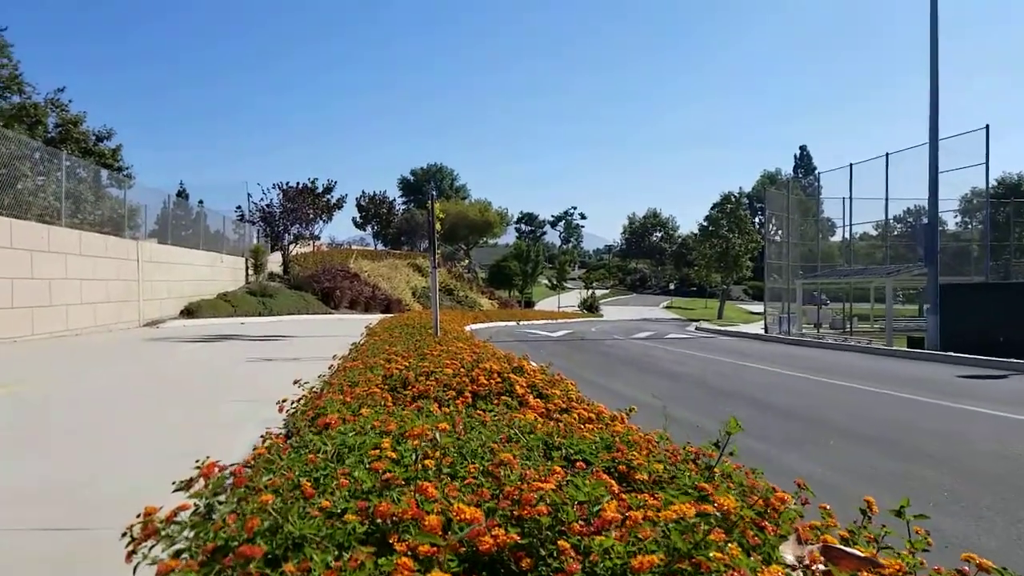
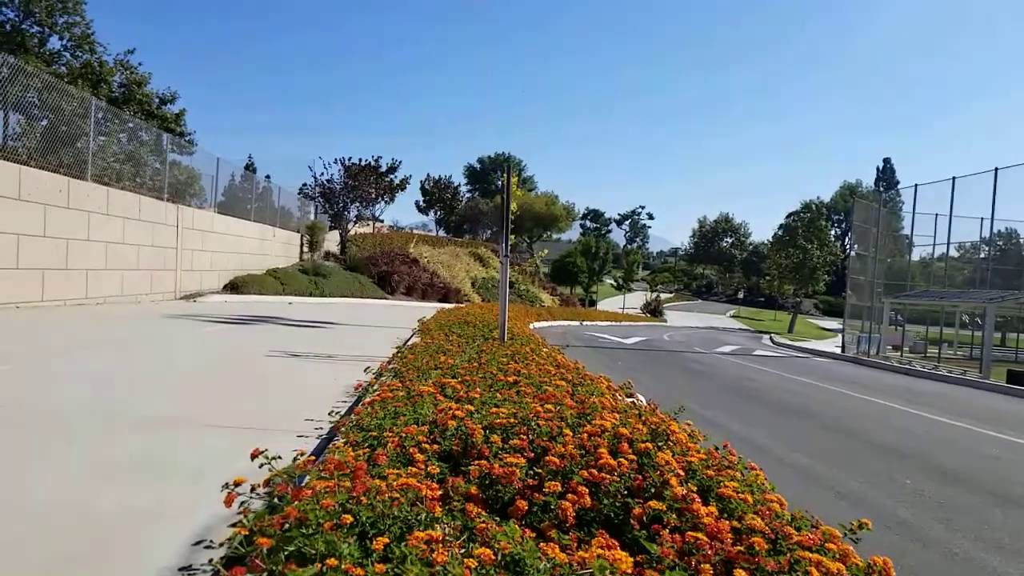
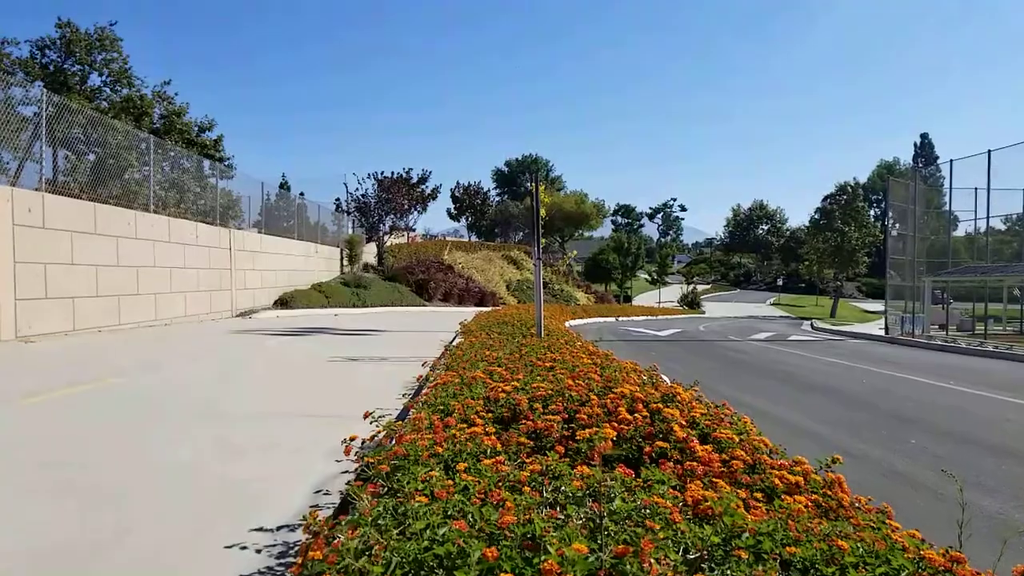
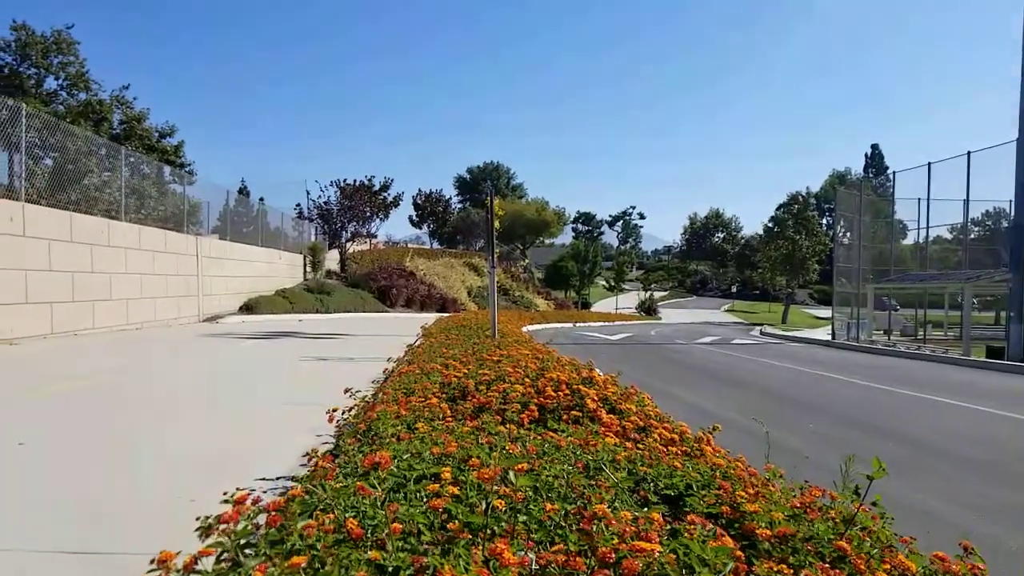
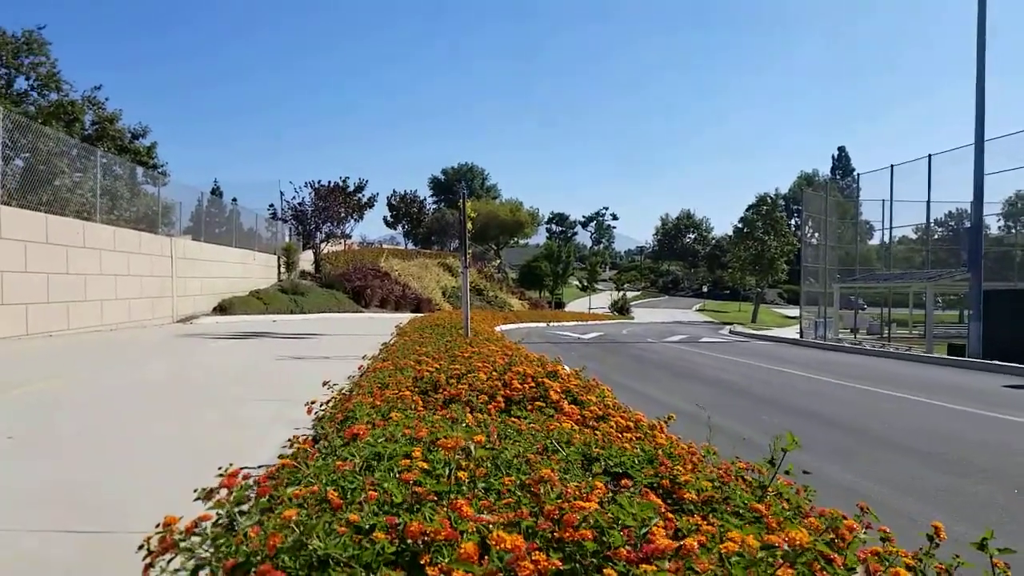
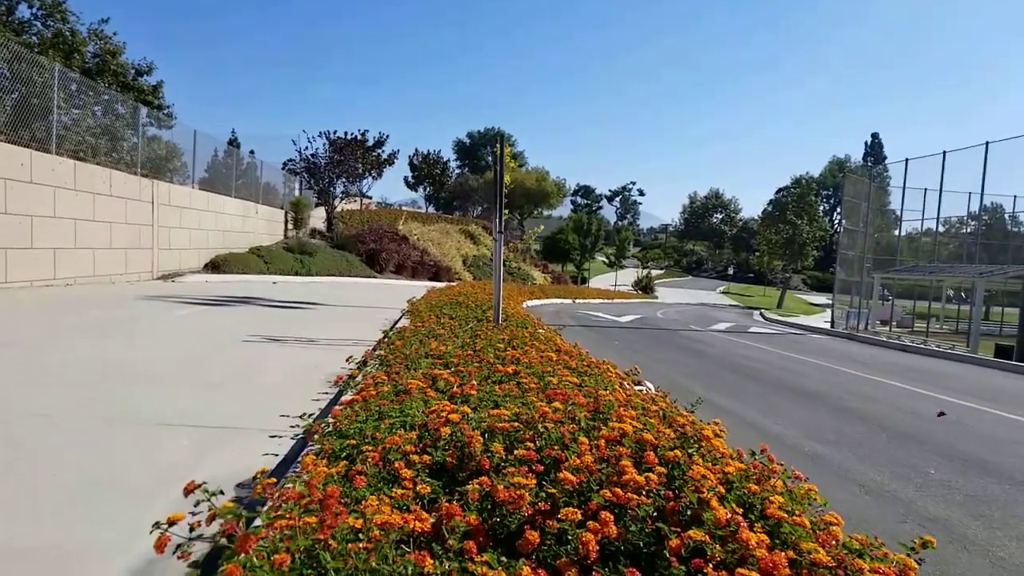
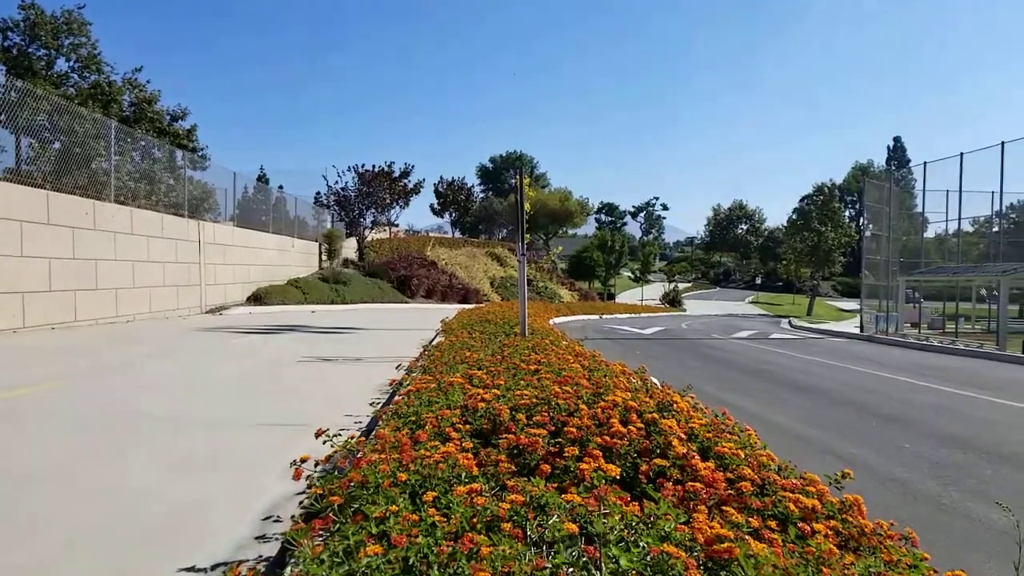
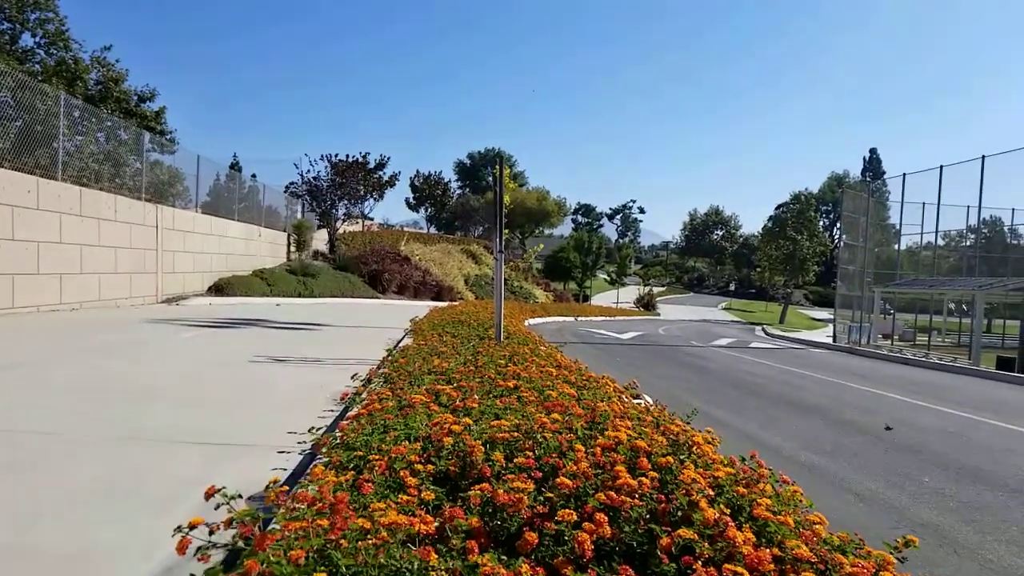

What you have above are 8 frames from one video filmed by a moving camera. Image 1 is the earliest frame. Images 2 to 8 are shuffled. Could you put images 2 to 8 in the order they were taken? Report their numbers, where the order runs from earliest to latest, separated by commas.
5, 4, 3, 7, 2, 8, 6
